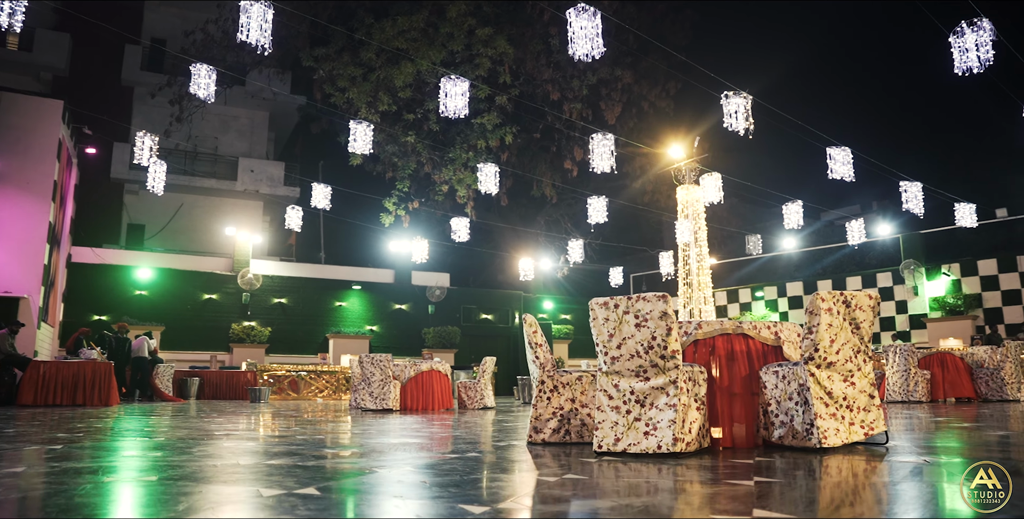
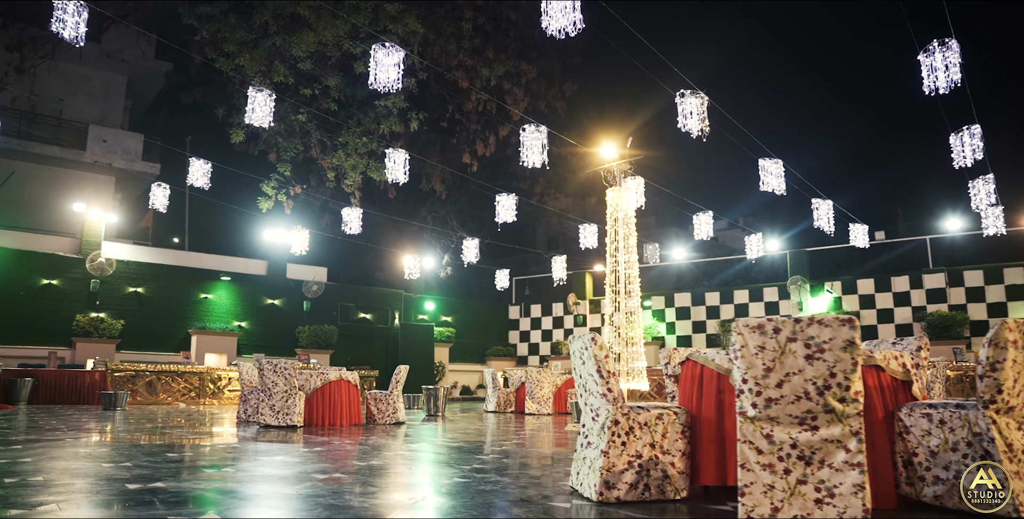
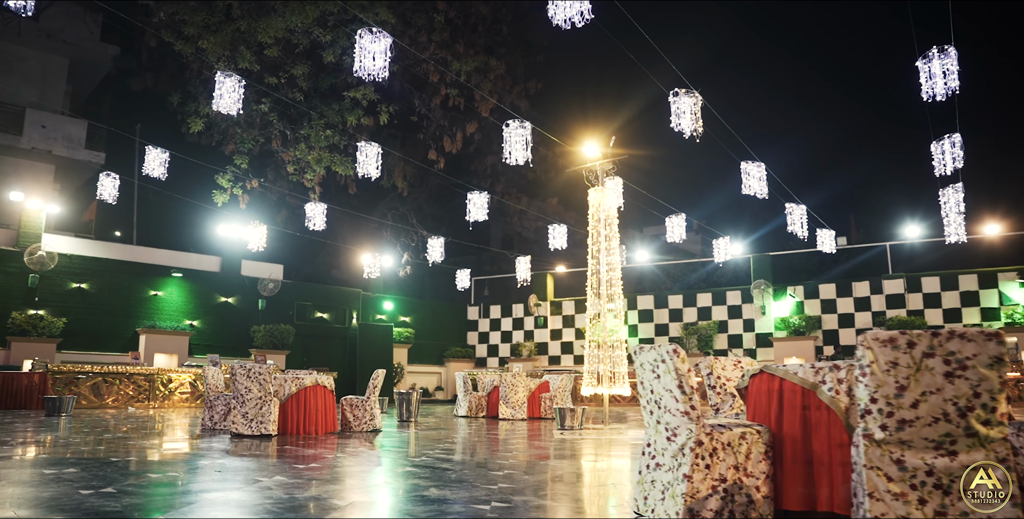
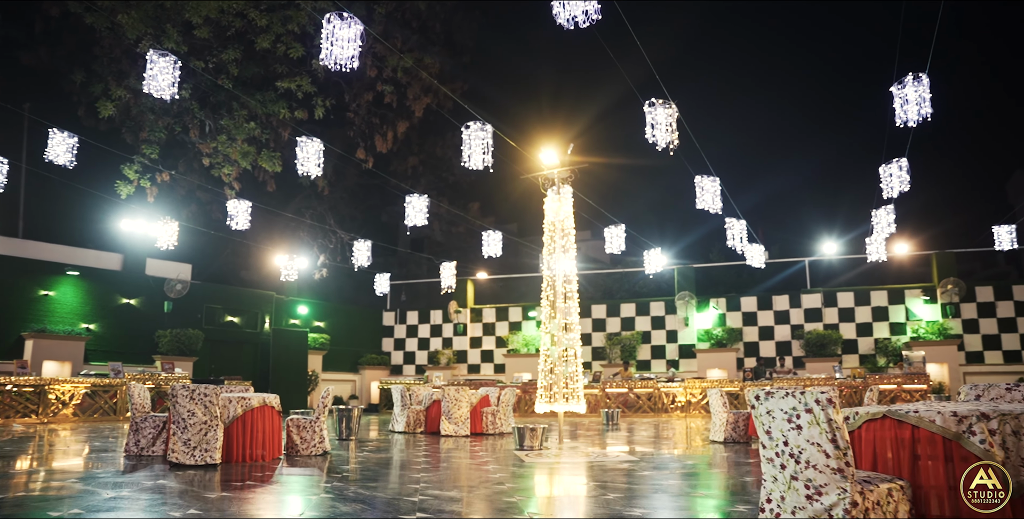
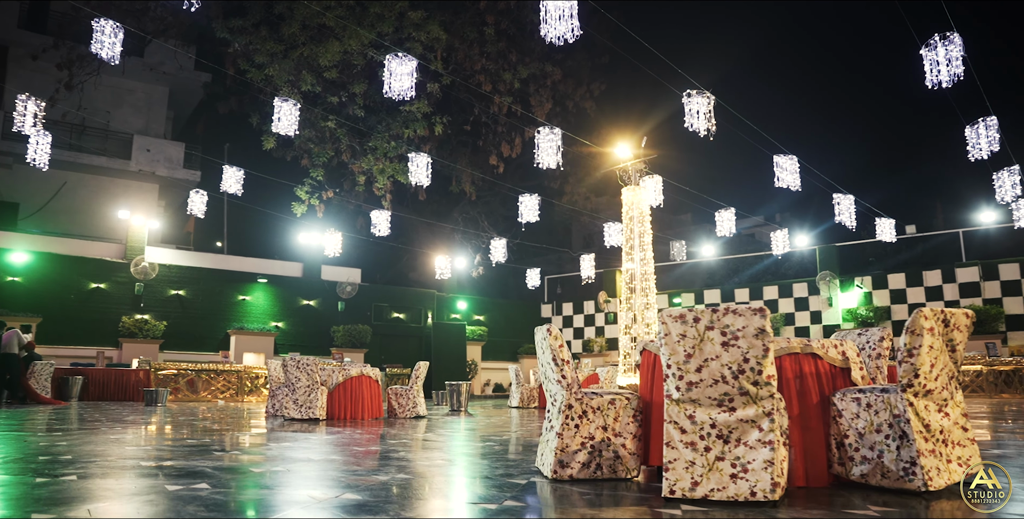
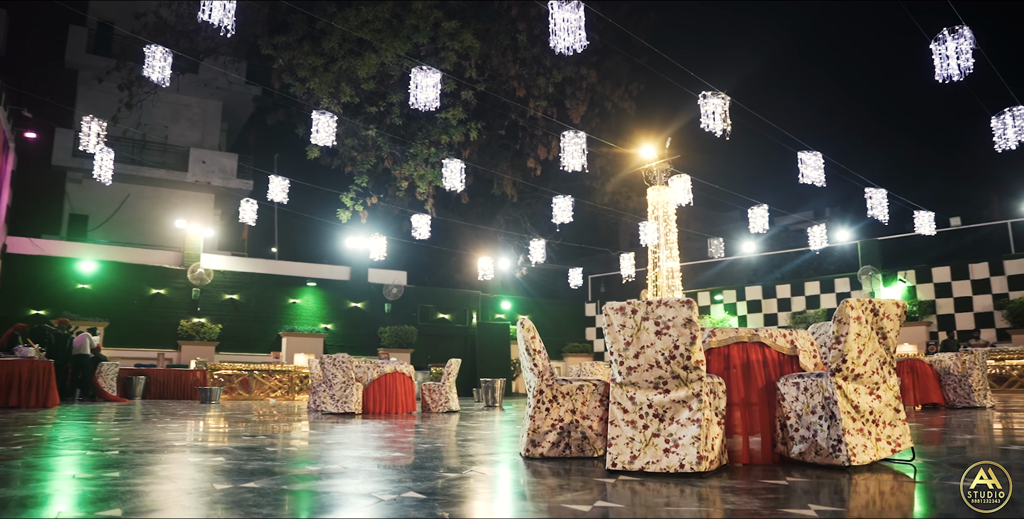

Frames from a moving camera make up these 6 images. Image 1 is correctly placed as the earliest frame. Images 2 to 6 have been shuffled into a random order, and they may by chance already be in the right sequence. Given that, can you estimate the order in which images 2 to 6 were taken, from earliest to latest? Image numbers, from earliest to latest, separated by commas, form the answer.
6, 5, 2, 3, 4
